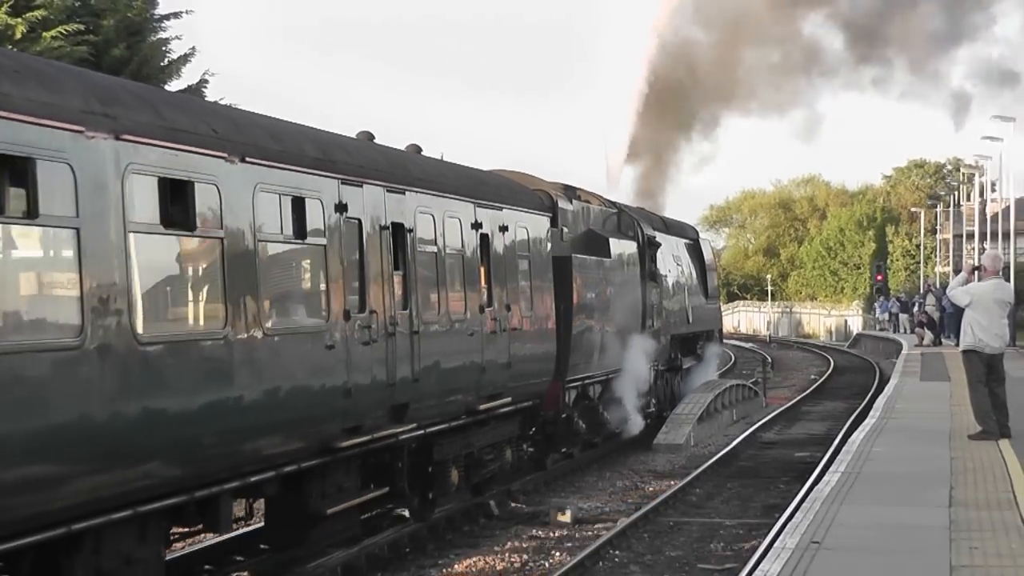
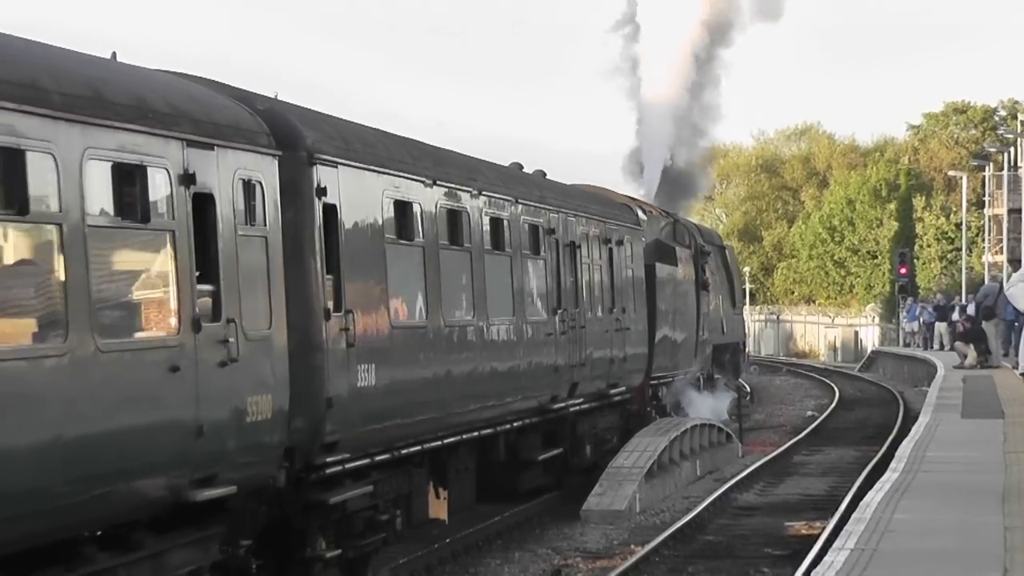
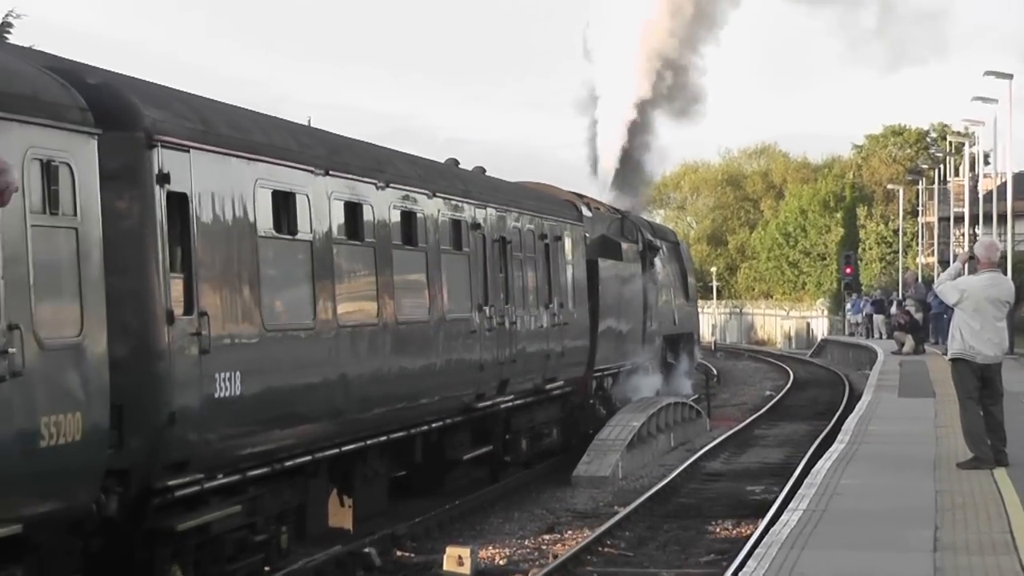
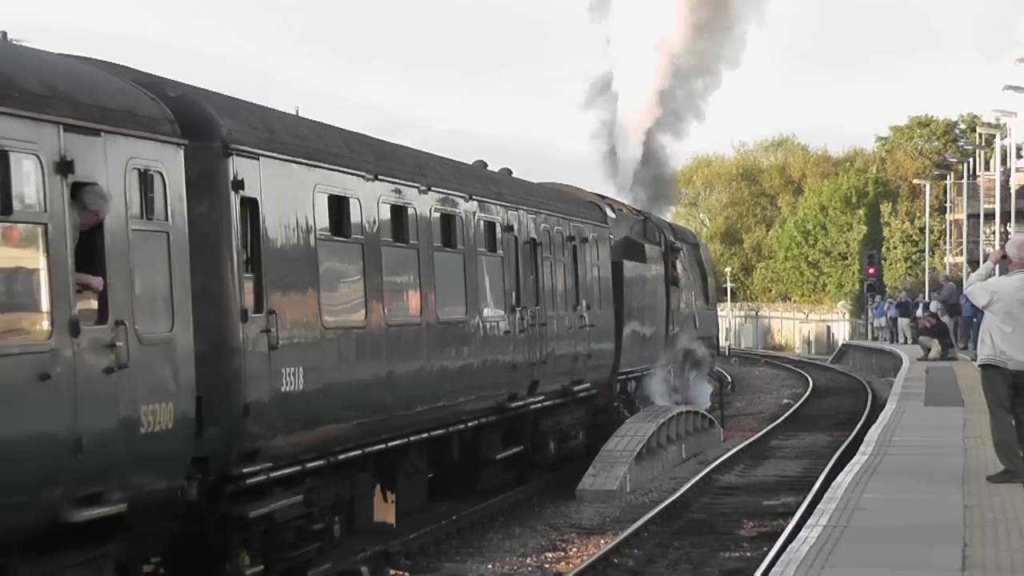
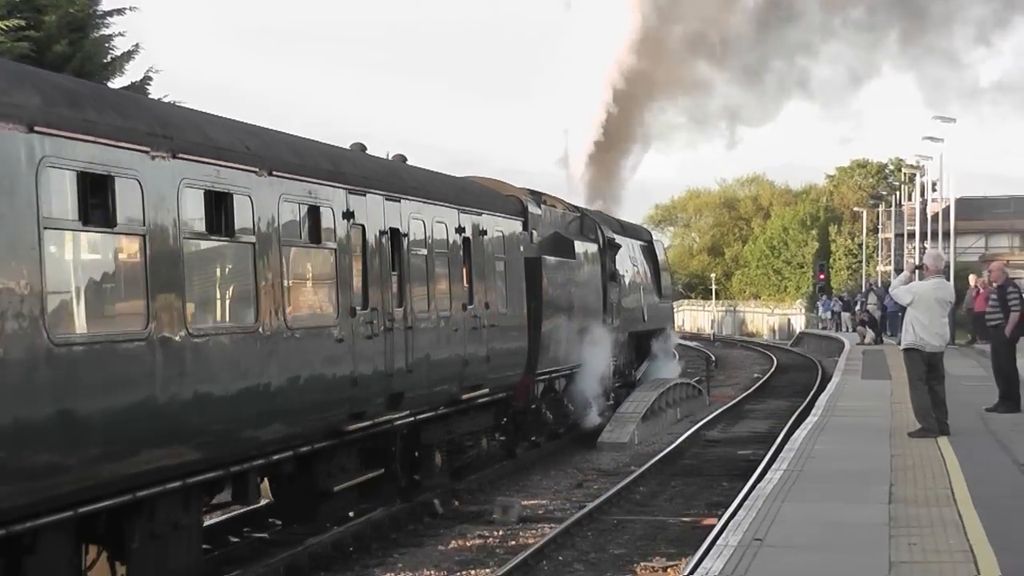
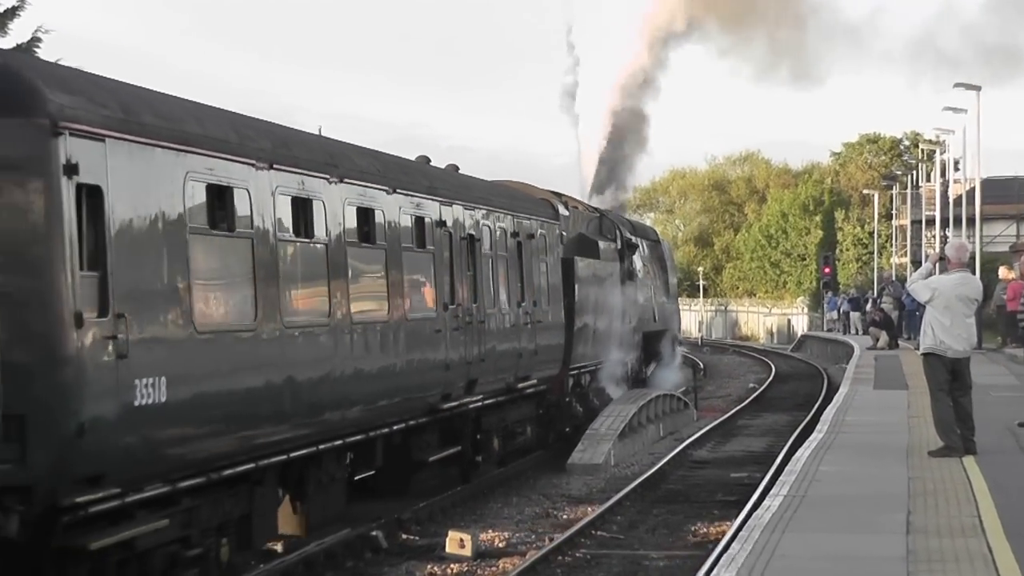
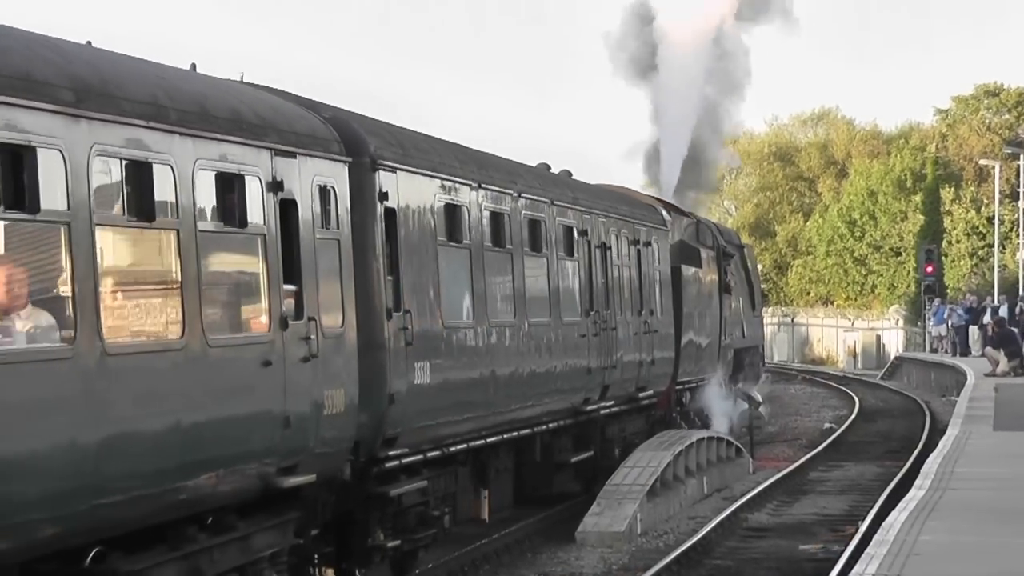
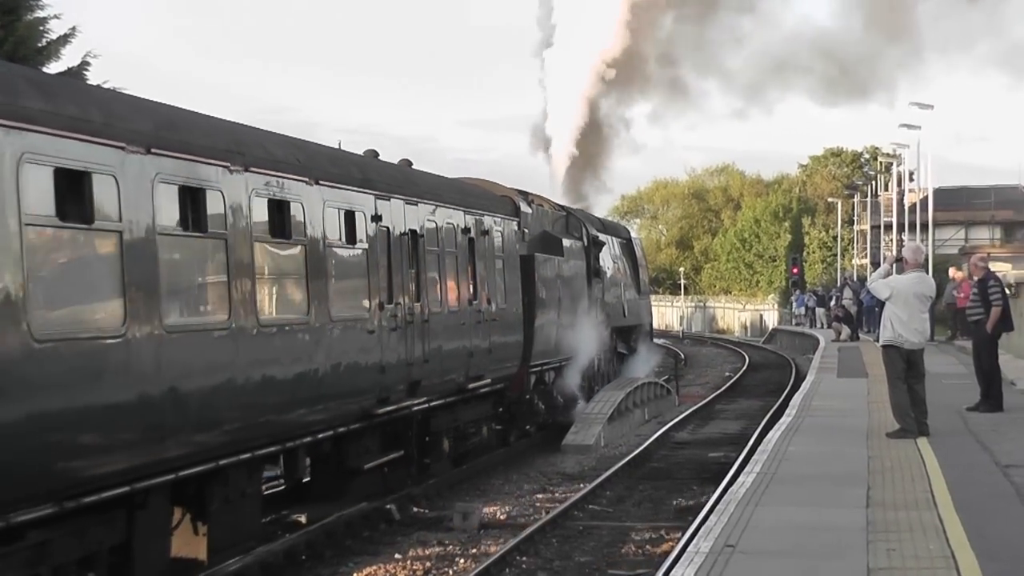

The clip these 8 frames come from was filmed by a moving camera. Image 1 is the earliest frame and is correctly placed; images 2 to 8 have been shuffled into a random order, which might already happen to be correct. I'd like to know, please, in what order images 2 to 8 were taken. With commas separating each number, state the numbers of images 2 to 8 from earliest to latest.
5, 8, 6, 3, 4, 2, 7
